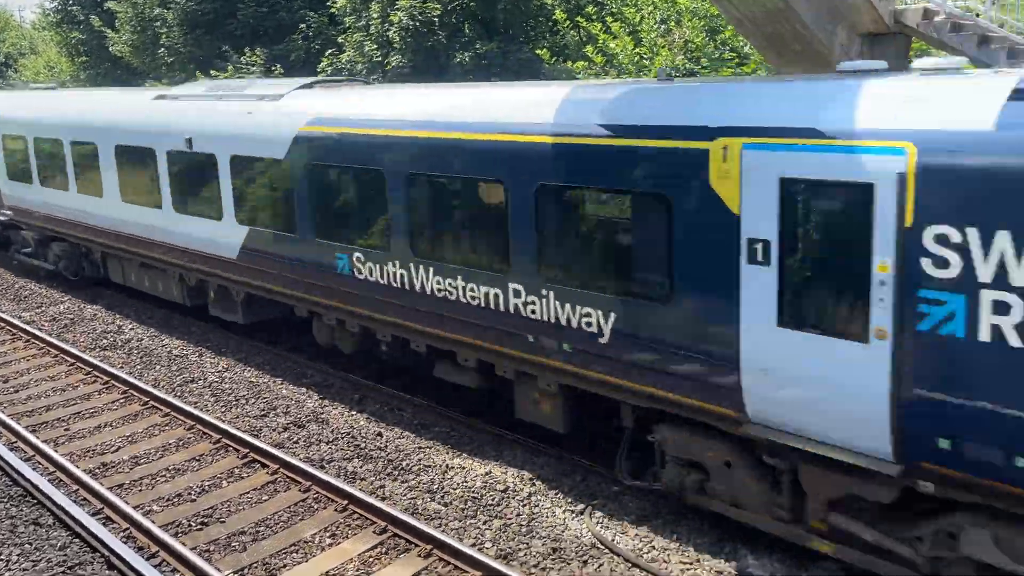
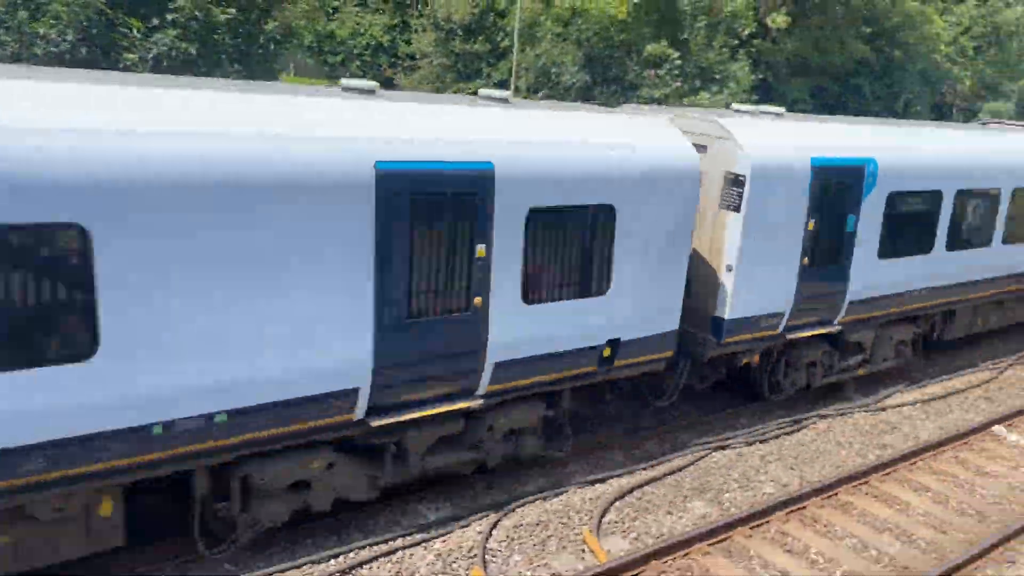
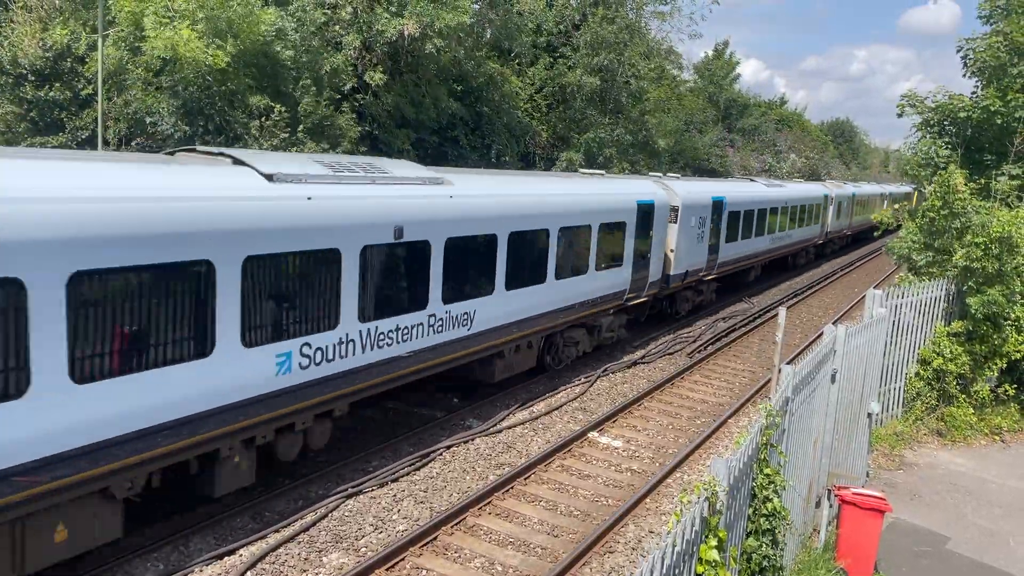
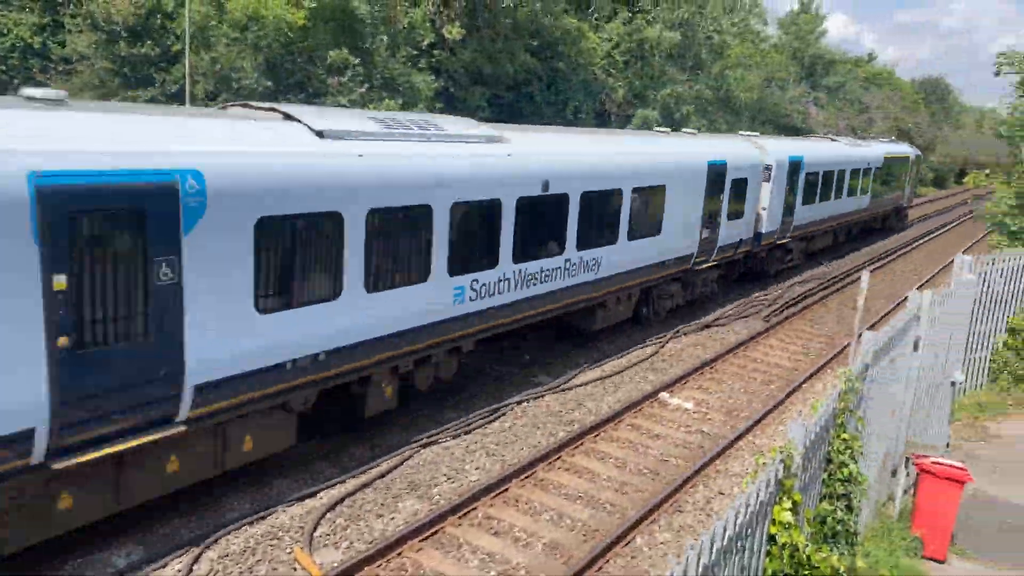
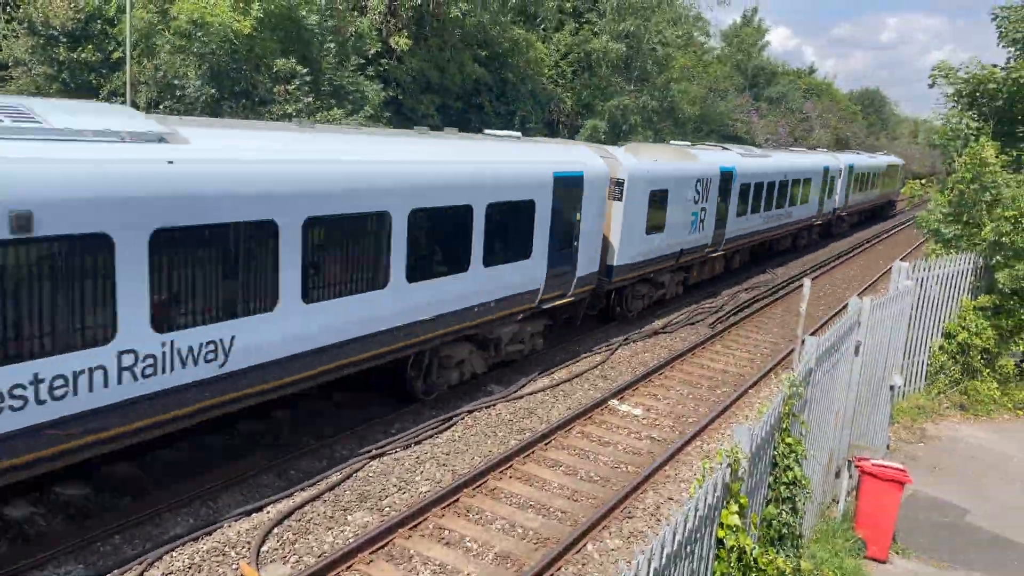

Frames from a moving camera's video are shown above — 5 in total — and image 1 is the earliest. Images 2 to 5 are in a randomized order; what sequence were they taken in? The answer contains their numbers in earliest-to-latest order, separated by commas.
2, 4, 5, 3
